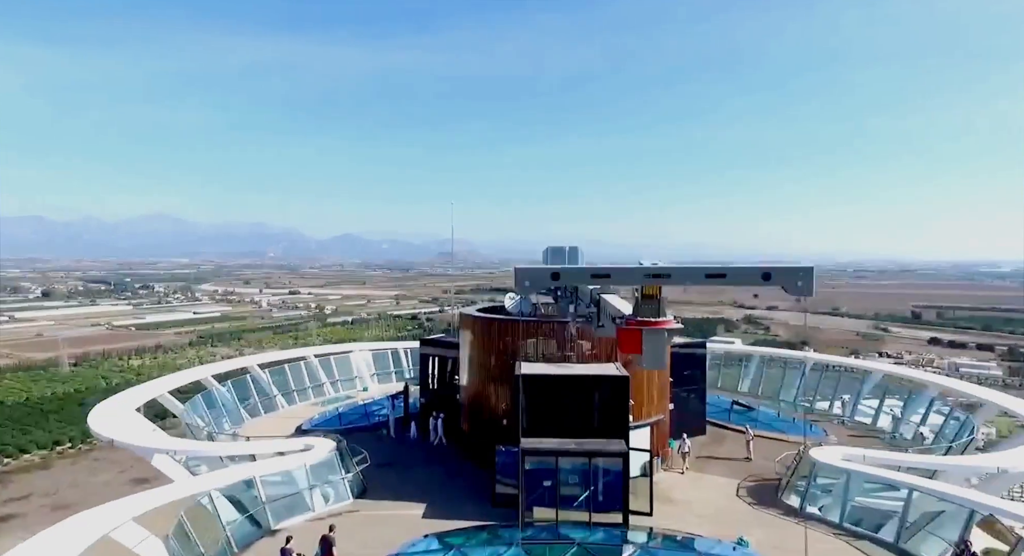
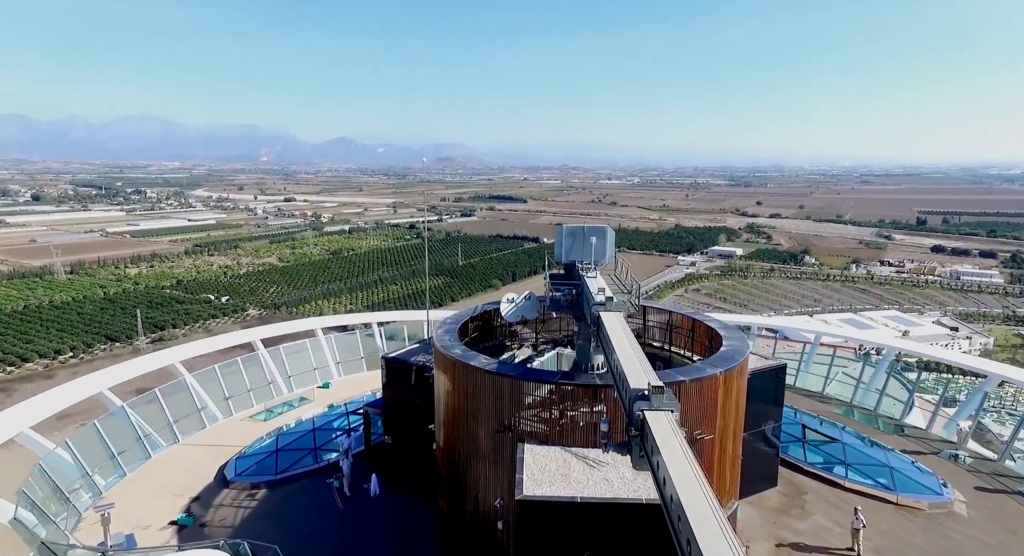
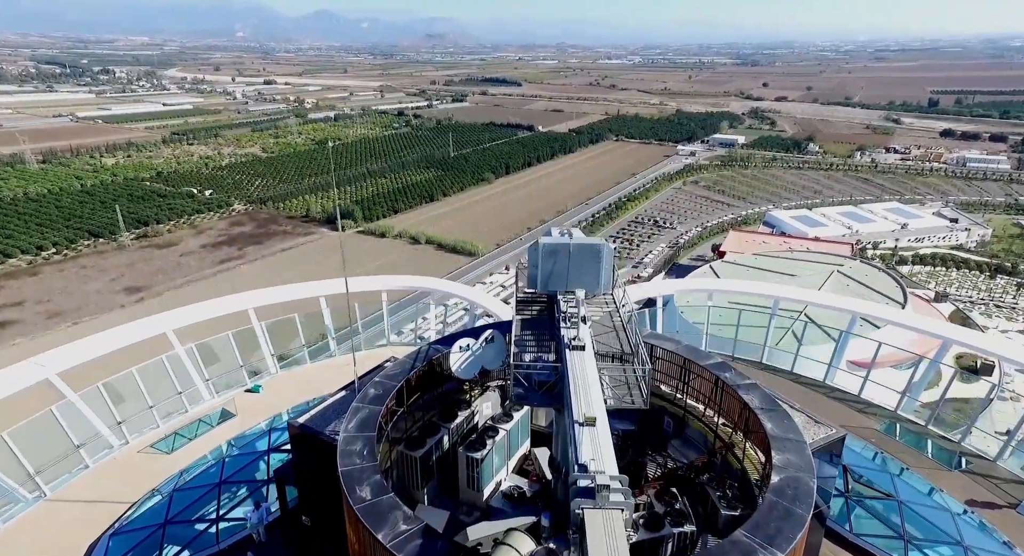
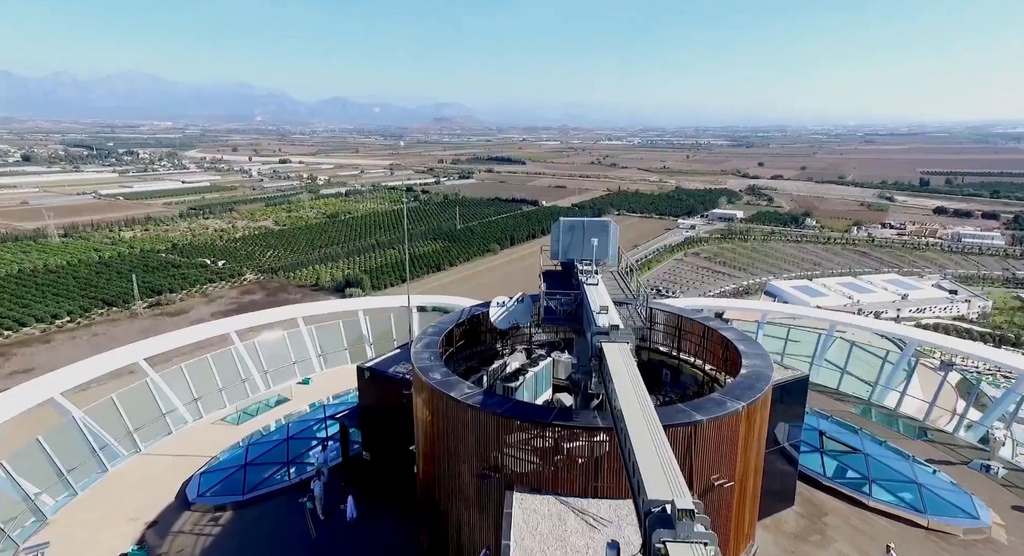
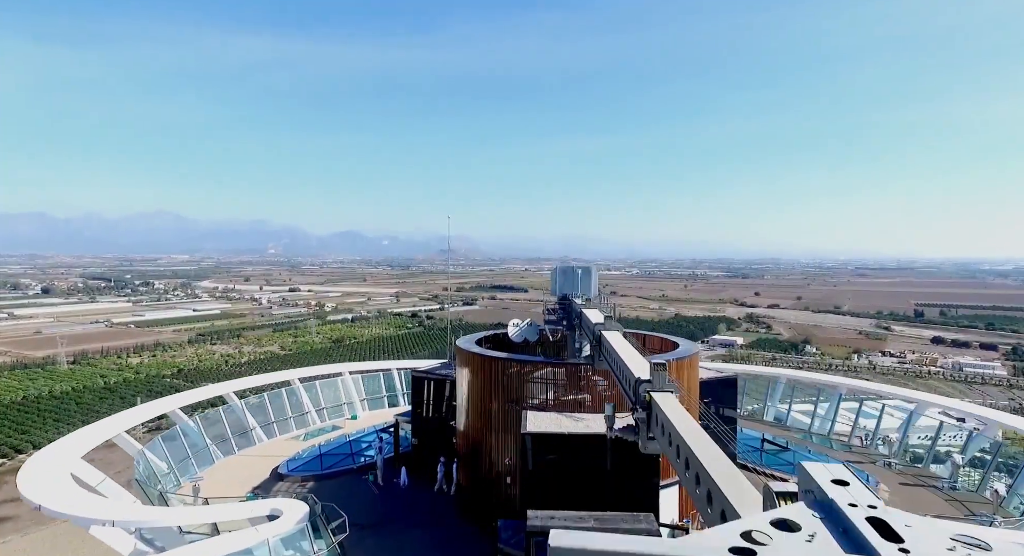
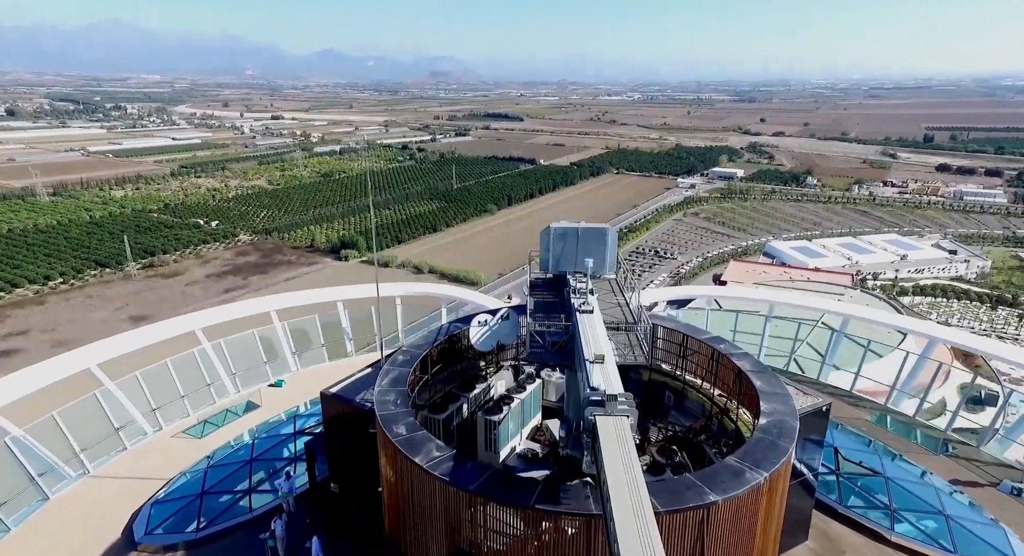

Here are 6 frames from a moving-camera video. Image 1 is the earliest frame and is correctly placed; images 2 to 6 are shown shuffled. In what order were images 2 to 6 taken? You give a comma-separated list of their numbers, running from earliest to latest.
5, 2, 4, 6, 3
